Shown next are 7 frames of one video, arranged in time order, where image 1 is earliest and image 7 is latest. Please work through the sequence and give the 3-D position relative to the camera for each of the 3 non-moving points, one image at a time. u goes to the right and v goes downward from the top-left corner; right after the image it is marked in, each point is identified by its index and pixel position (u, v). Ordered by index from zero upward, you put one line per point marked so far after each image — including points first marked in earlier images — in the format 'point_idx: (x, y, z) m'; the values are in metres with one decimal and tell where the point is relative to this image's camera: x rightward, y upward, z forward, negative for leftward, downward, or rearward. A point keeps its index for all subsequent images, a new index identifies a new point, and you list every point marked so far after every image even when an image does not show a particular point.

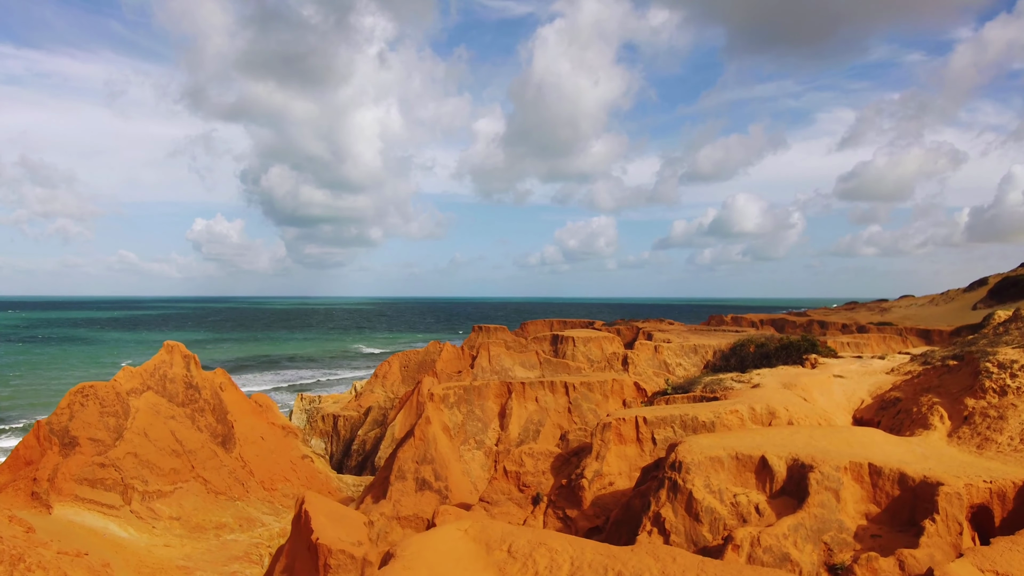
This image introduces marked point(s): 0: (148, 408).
0: (-9.7, -3.2, +15.0) m
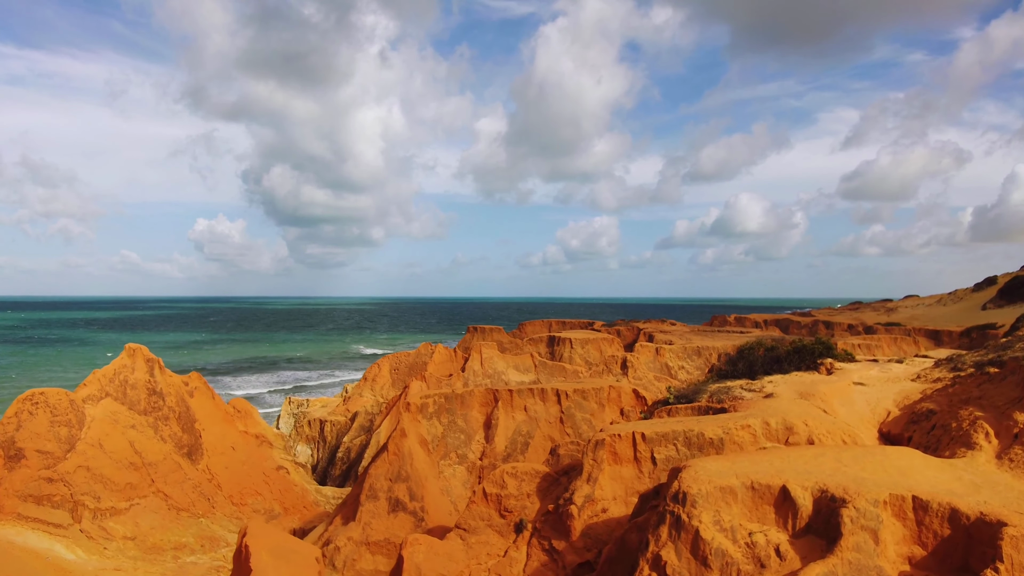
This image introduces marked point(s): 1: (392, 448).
0: (-10.0, -3.2, +13.8) m
1: (-2.3, -3.1, +10.7) m
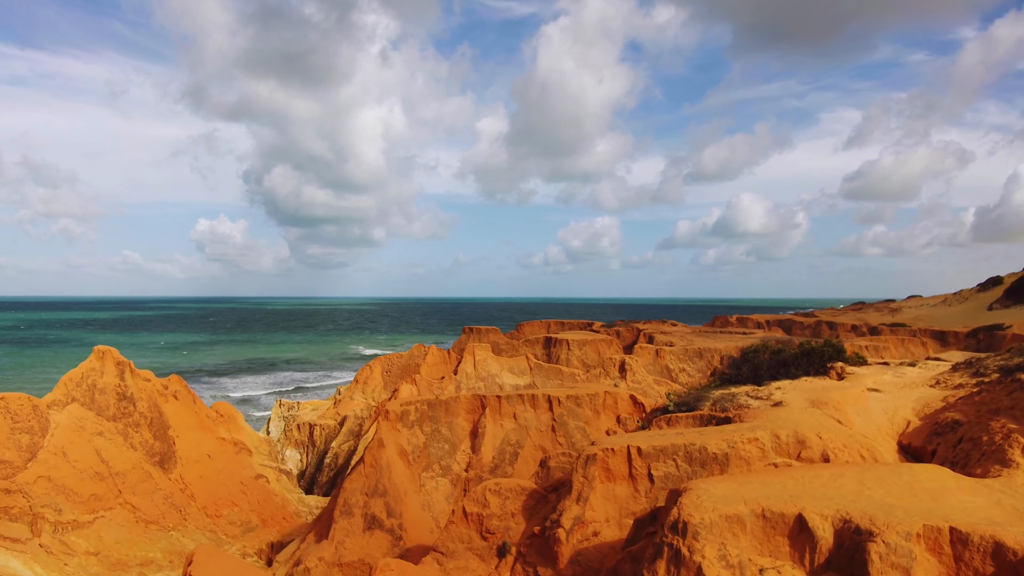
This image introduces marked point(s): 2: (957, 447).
0: (-10.2, -3.1, +13.1) m
1: (-2.5, -3.0, +9.9) m
2: (+6.2, -2.2, +7.9) m
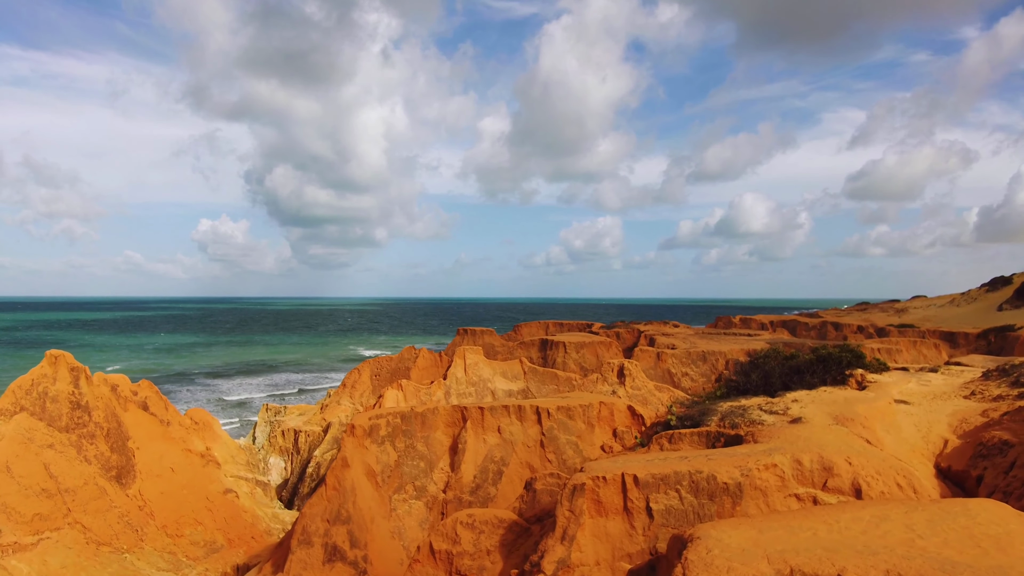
0: (-10.5, -3.1, +11.9) m
1: (-2.8, -3.0, +8.8) m
2: (+5.9, -2.2, +6.7) m
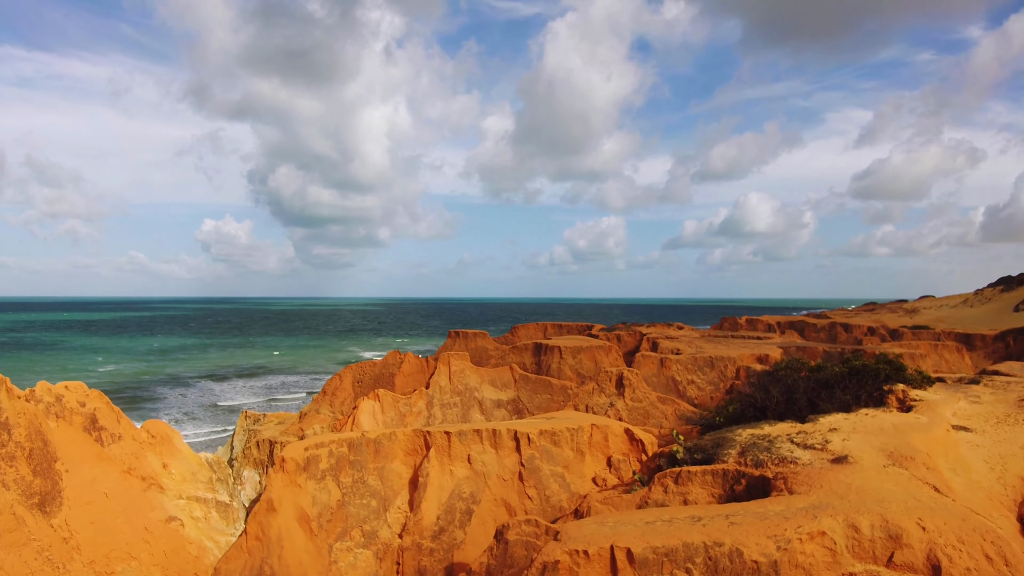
0: (-10.9, -3.1, +10.3) m
1: (-3.2, -3.0, +7.0) m
2: (+5.5, -2.2, +4.9) m
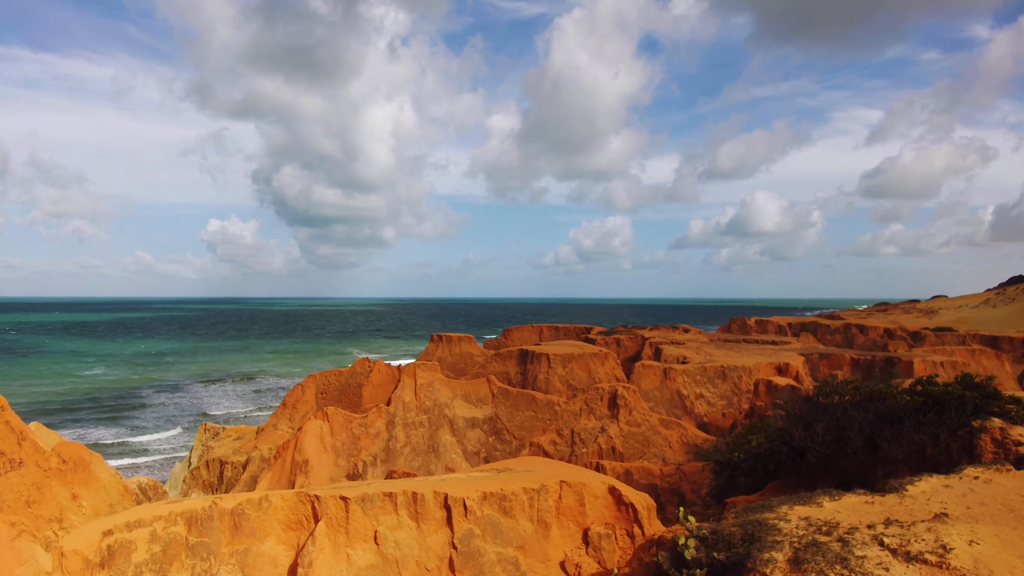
0: (-11.6, -3.1, +7.7) m
1: (-4.0, -3.0, +4.4) m
2: (+4.7, -2.2, +2.1) m
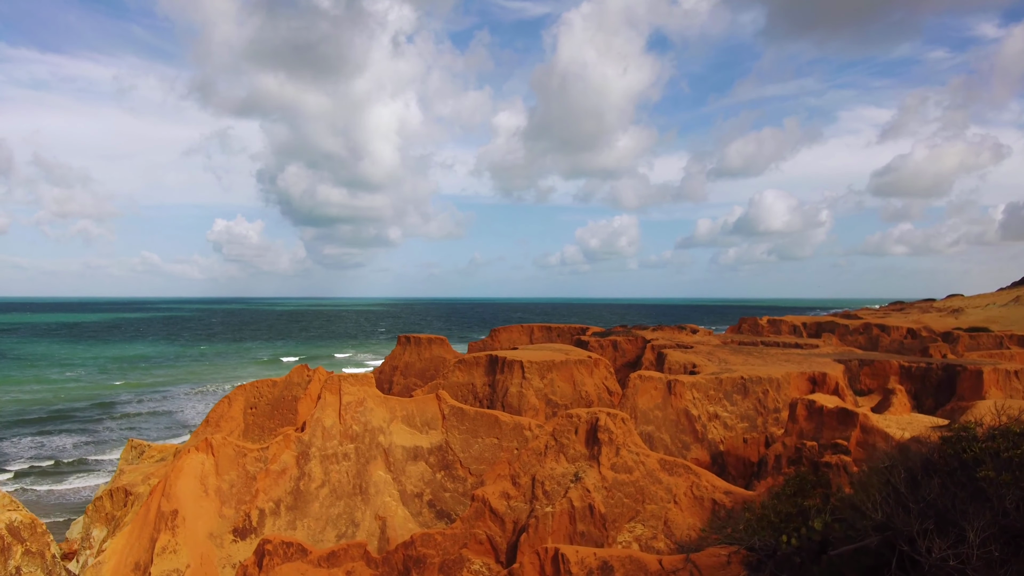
0: (-12.7, -2.9, +4.1) m
1: (-5.0, -2.7, +0.7) m
2: (+3.6, -1.9, -1.6) m
